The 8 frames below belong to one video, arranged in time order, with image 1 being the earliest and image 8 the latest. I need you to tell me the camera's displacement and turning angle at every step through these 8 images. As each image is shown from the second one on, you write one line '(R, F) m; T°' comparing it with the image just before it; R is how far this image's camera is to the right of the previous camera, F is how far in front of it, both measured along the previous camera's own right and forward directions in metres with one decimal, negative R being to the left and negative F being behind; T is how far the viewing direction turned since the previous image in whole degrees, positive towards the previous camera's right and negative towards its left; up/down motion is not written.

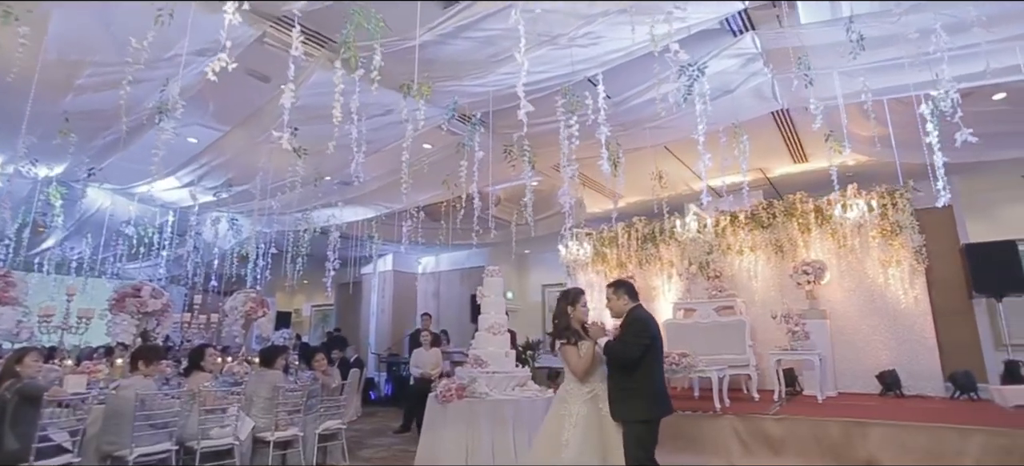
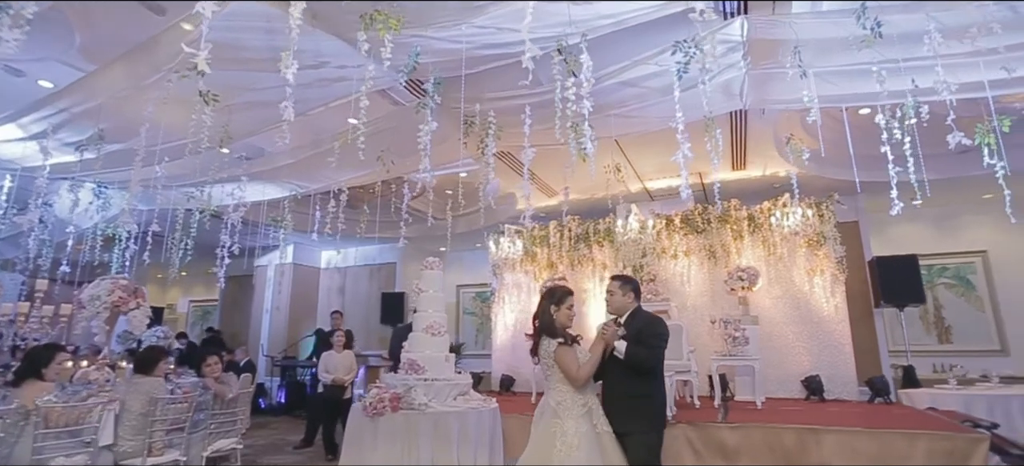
(-0.4, +0.7) m; +11°
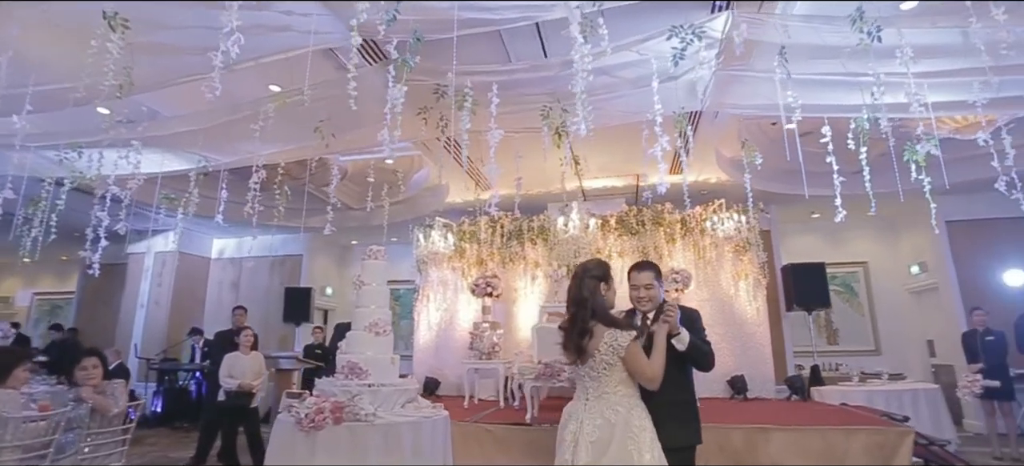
(-0.5, +0.5) m; +11°
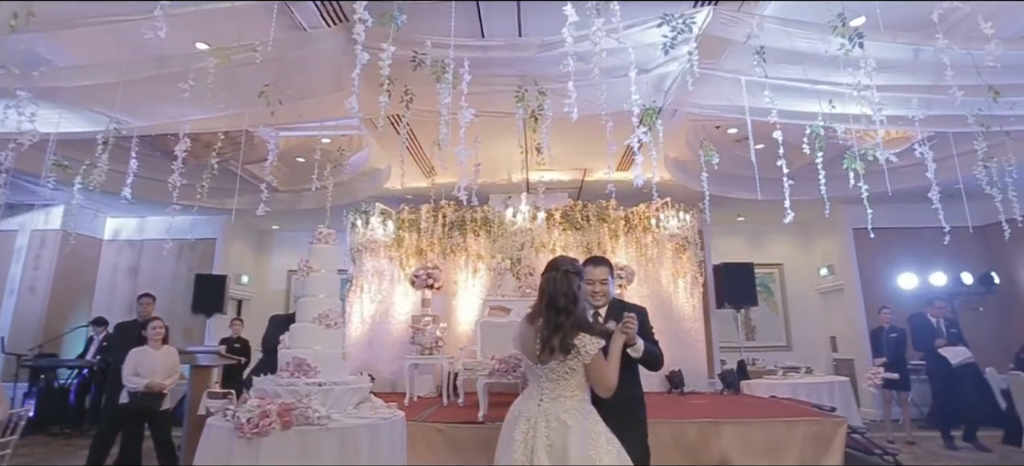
(-0.4, +0.3) m; +9°
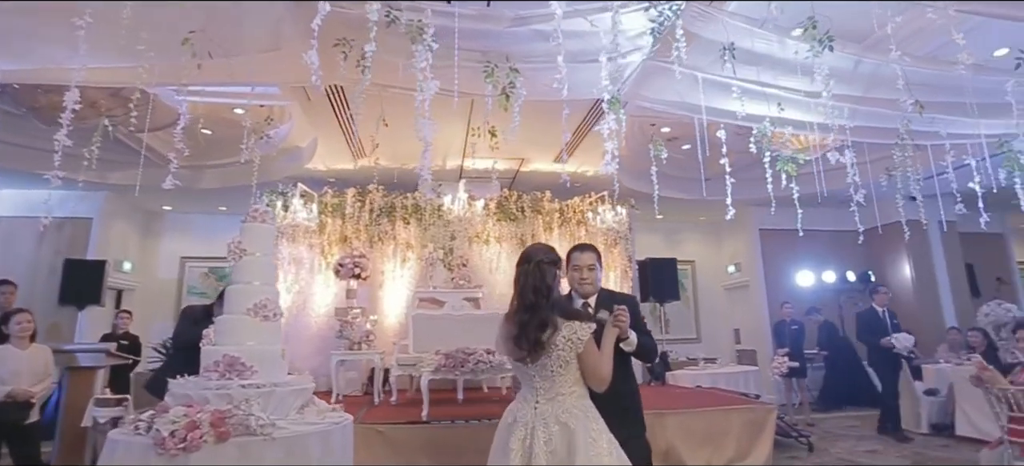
(-0.4, +0.3) m; +11°
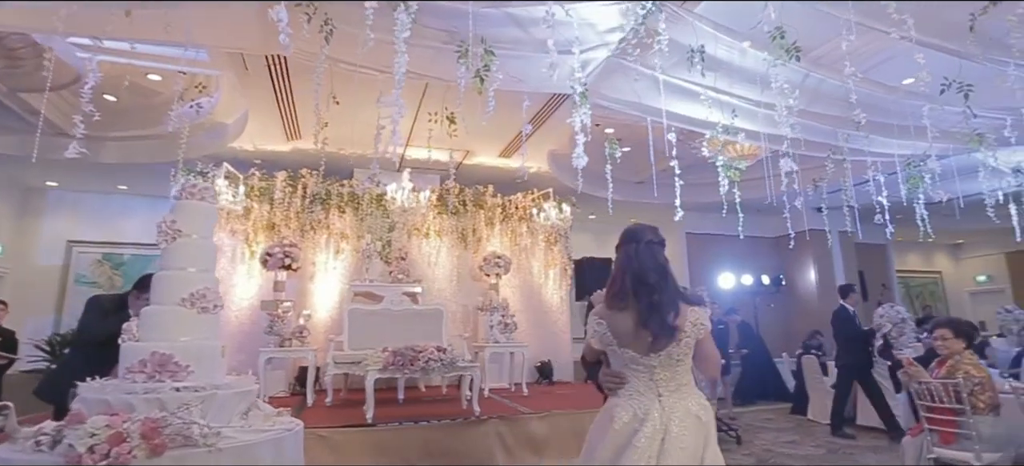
(-0.3, +0.2) m; +9°
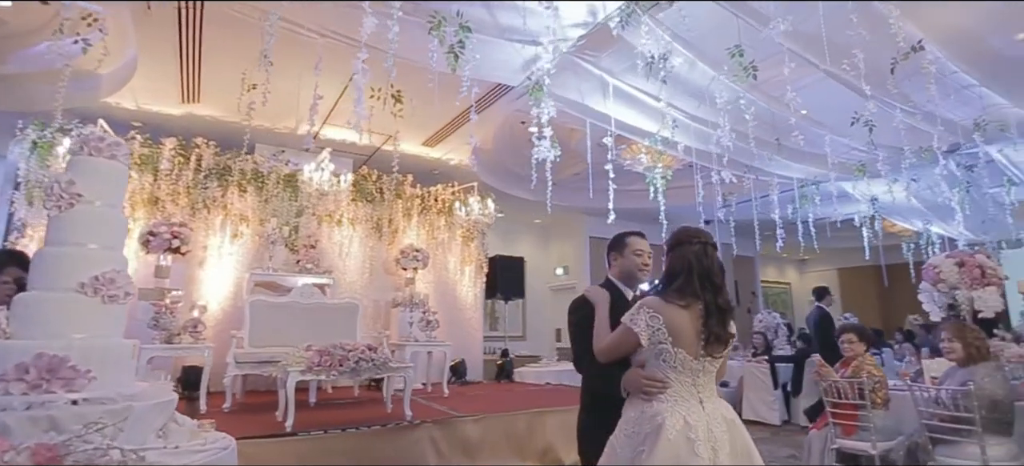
(-0.5, +0.3) m; +13°
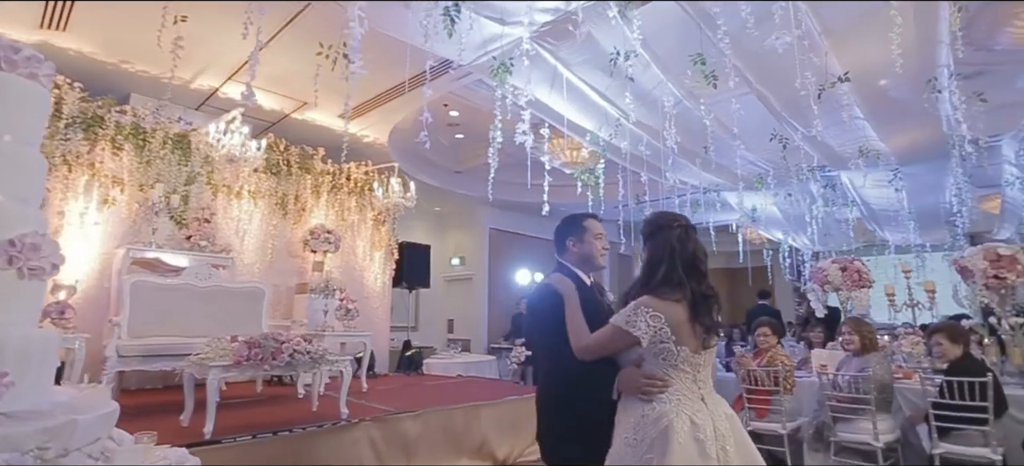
(-0.7, +0.3) m; +15°
